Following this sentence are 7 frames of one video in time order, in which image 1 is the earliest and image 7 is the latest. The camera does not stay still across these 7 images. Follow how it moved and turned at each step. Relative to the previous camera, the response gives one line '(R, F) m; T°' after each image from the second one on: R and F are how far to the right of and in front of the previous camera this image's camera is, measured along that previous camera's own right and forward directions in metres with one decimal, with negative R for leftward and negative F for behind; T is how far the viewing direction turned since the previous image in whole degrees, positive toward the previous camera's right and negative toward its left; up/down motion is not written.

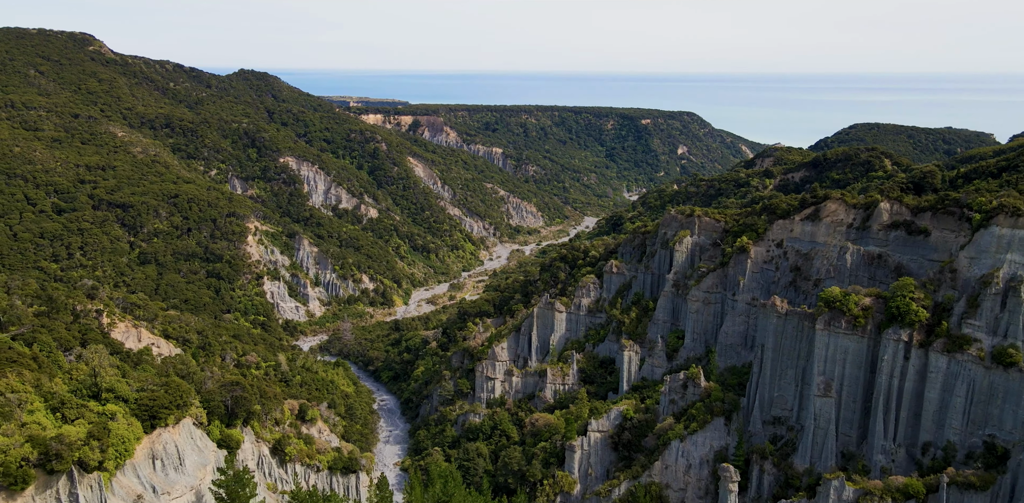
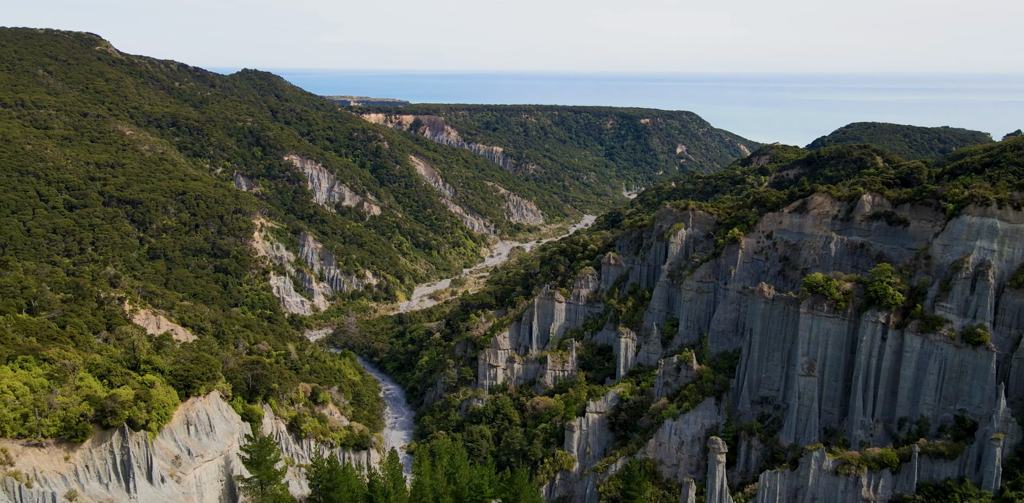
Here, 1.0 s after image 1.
(-0.1, -1.9) m; 0°
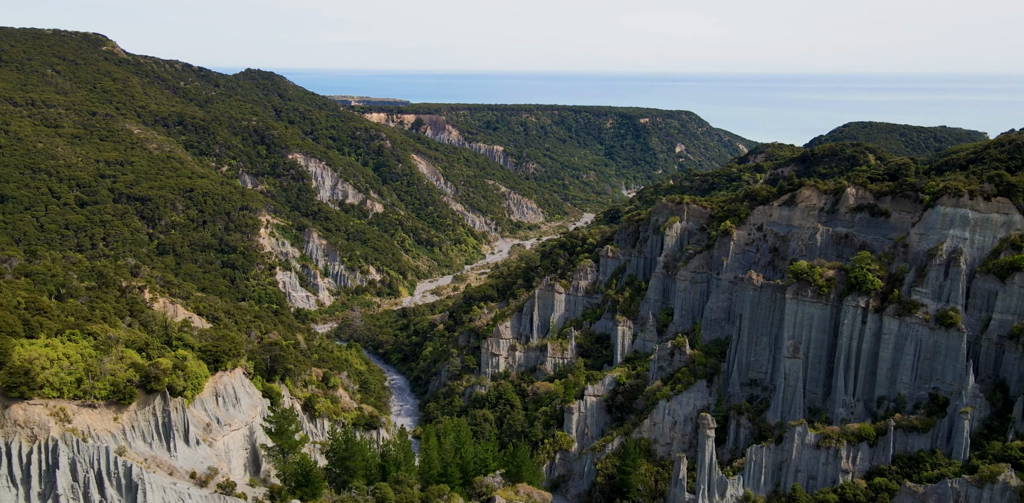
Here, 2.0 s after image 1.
(-0.1, -1.9) m; 0°
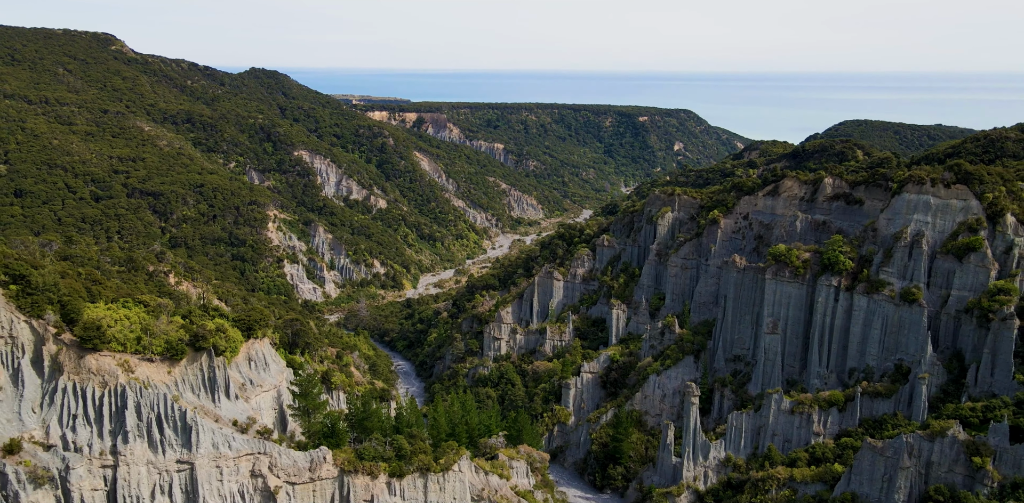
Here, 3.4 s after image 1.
(-0.1, -2.8) m; 0°
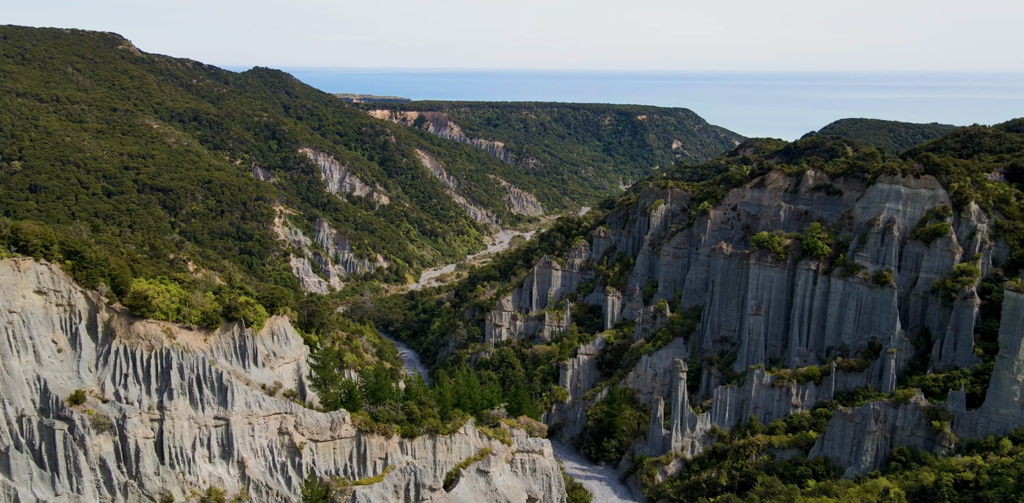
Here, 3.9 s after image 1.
(0.0, -2.4) m; 0°
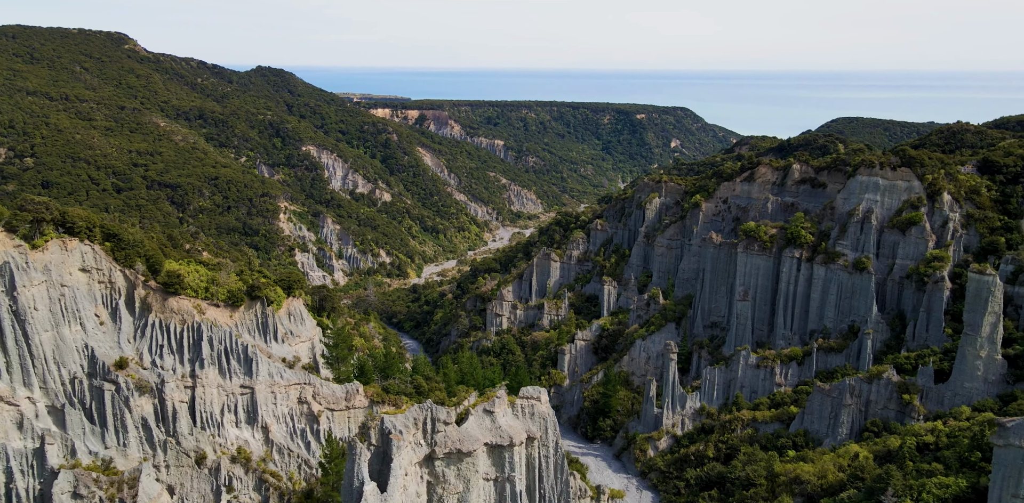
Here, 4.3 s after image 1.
(0.0, -2.1) m; 0°
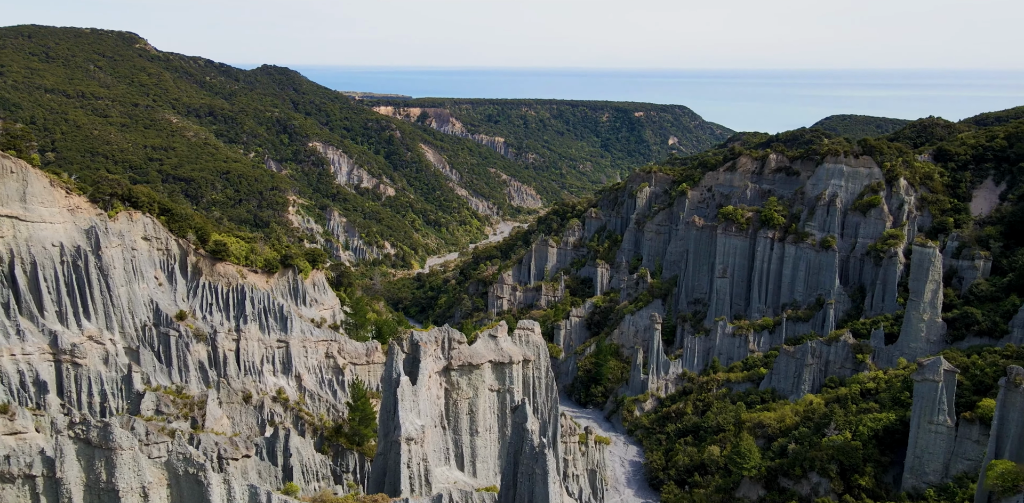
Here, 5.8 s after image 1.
(0.0, -3.9) m; 0°
